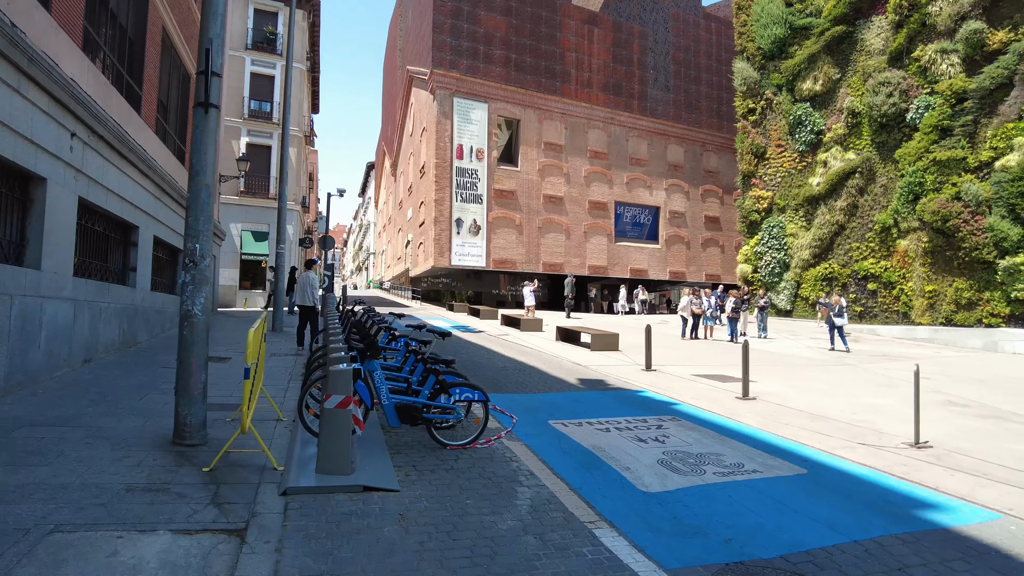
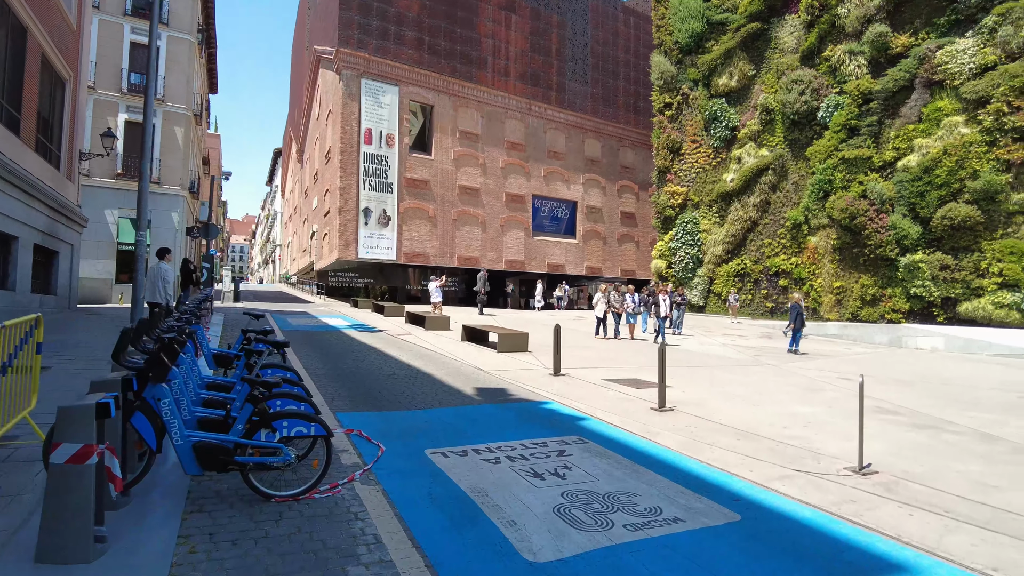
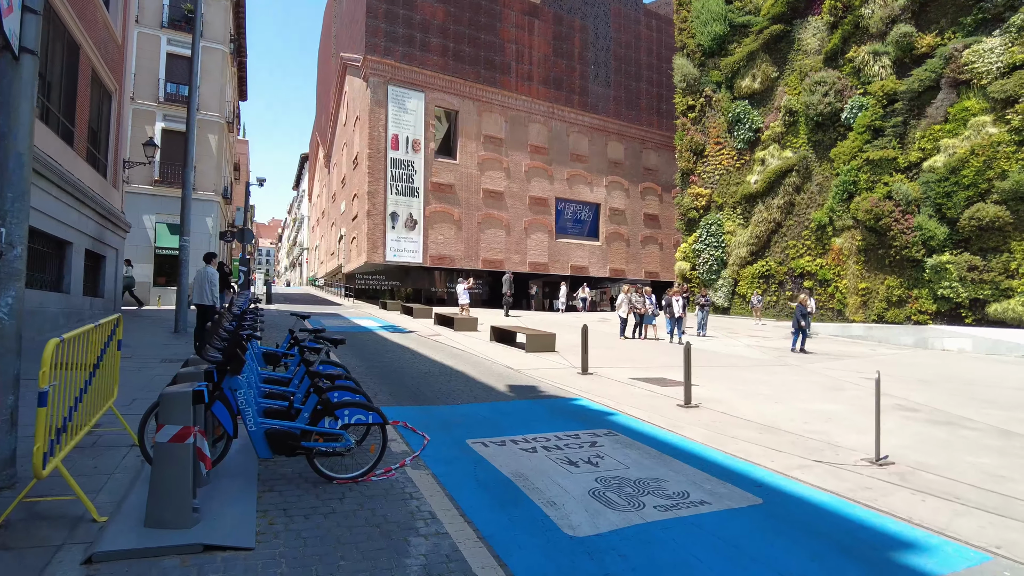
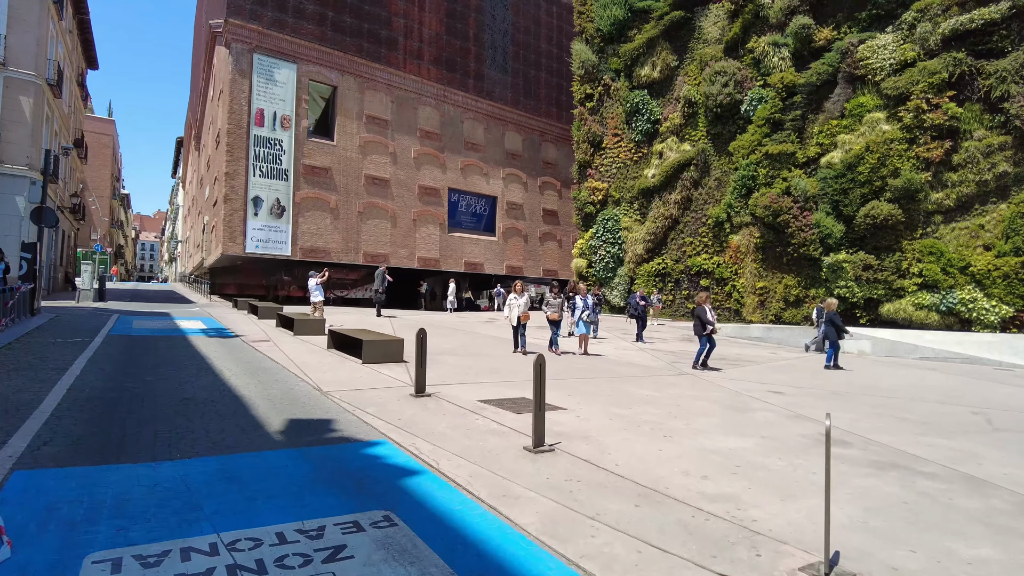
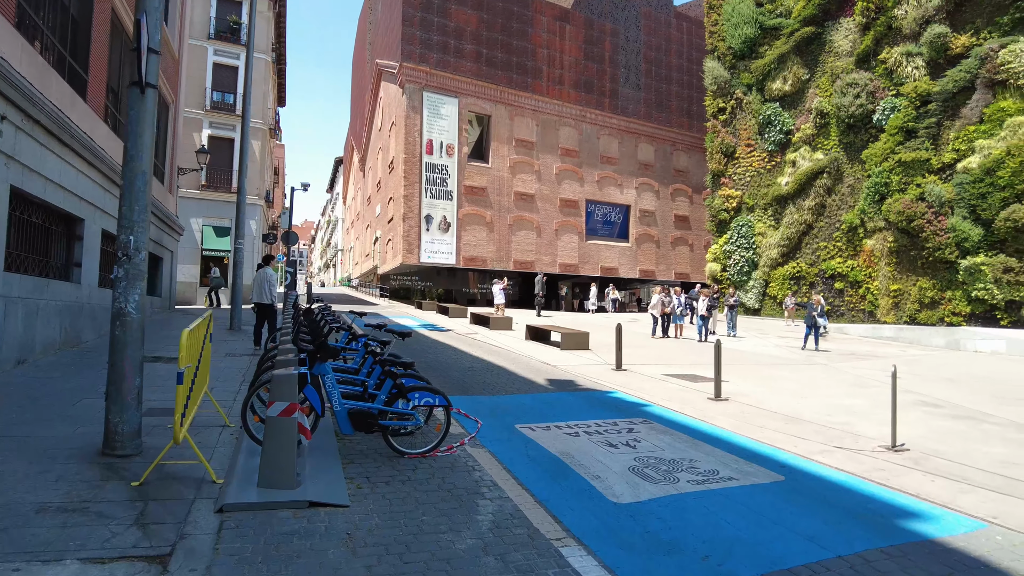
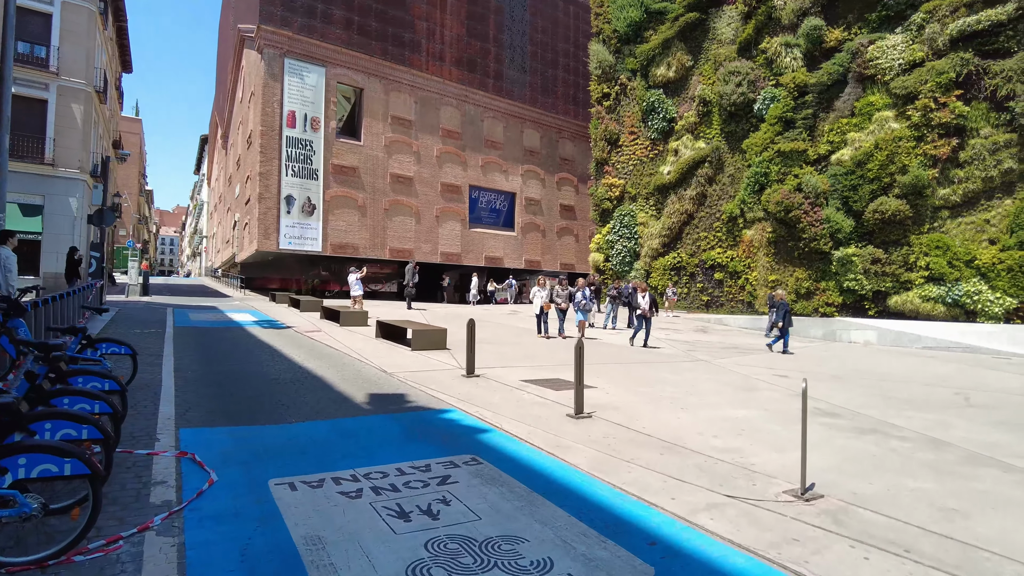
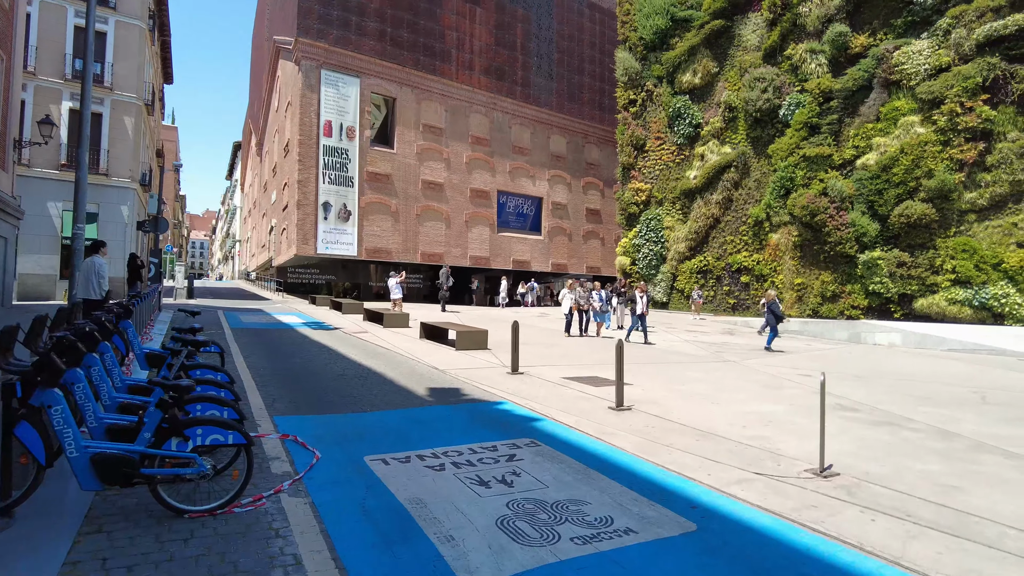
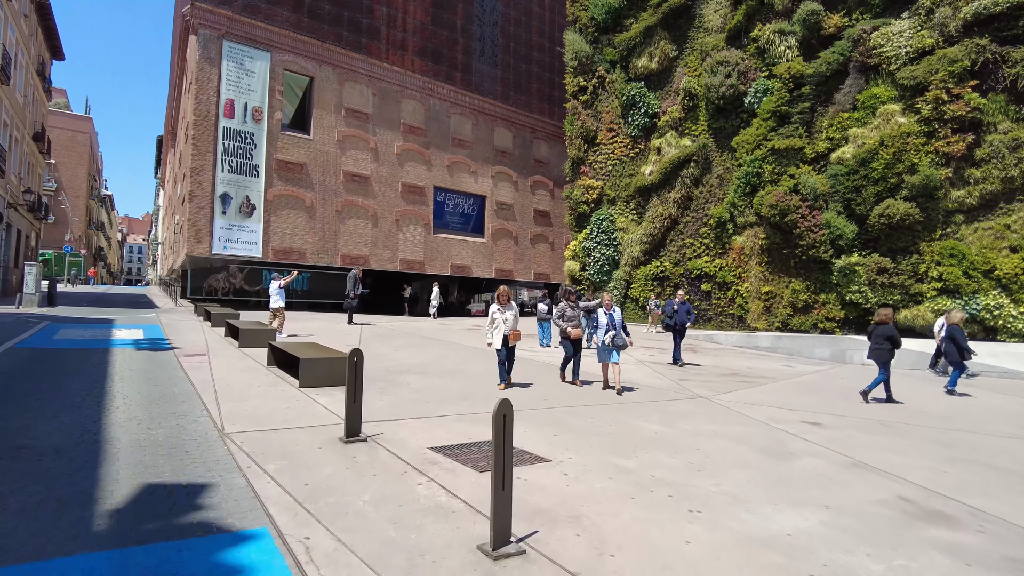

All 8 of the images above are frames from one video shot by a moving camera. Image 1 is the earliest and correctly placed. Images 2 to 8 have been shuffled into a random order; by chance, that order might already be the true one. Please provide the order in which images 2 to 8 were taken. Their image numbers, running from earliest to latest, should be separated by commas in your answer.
5, 3, 2, 7, 6, 4, 8
